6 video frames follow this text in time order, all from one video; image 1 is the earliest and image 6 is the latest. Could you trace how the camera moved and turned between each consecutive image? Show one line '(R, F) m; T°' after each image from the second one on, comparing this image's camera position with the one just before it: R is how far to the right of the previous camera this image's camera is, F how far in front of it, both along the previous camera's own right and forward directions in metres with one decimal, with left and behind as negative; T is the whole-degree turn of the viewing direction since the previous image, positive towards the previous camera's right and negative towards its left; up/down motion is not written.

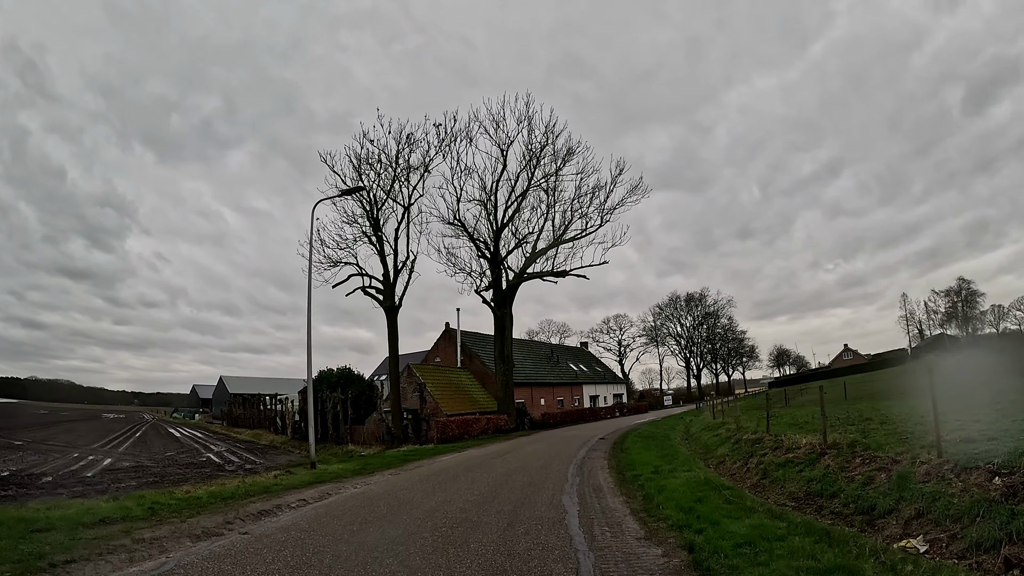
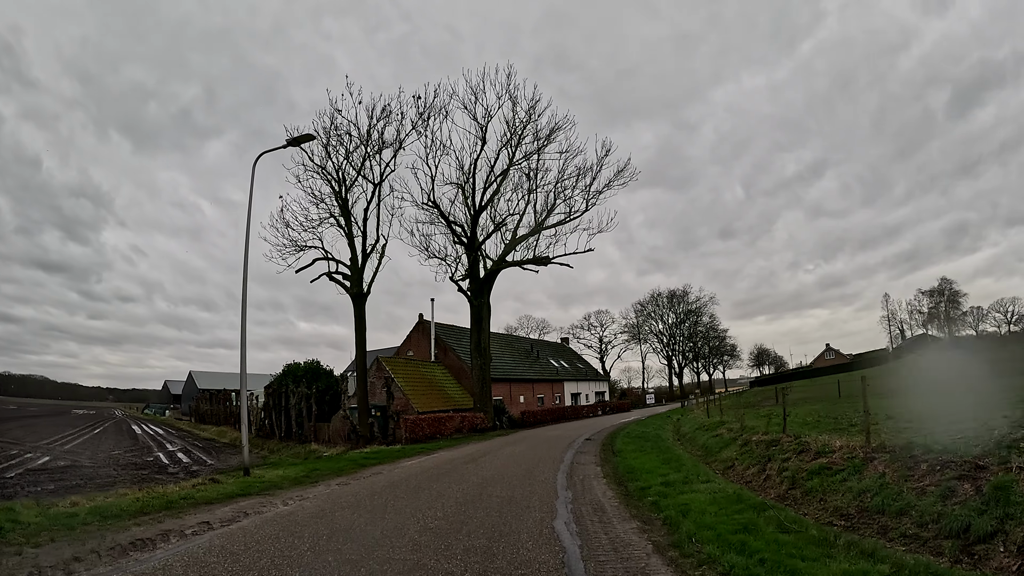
(0.0, +2.3) m; +2°
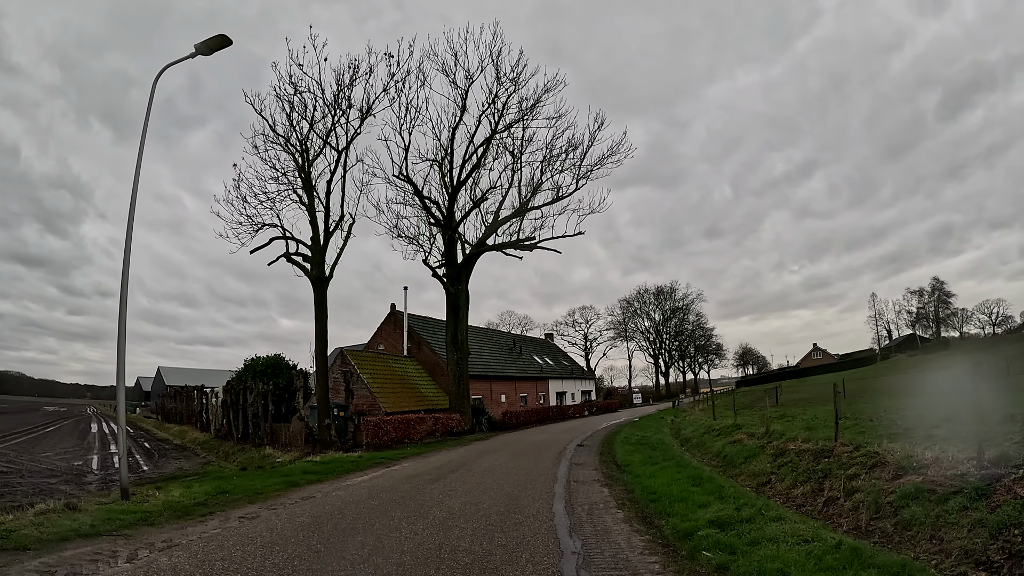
(0.0, +3.0) m; +2°
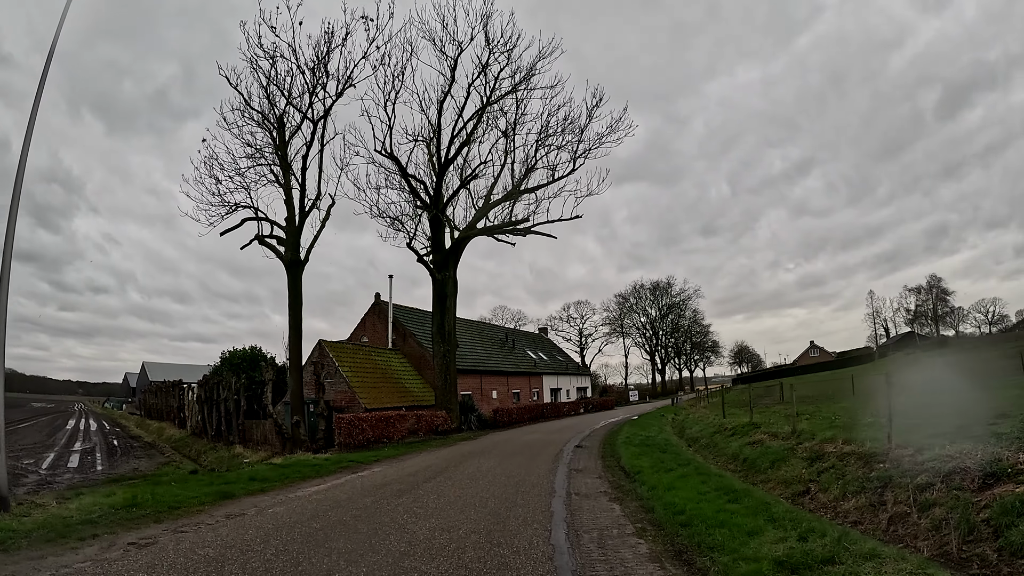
(+0.1, +1.9) m; +1°
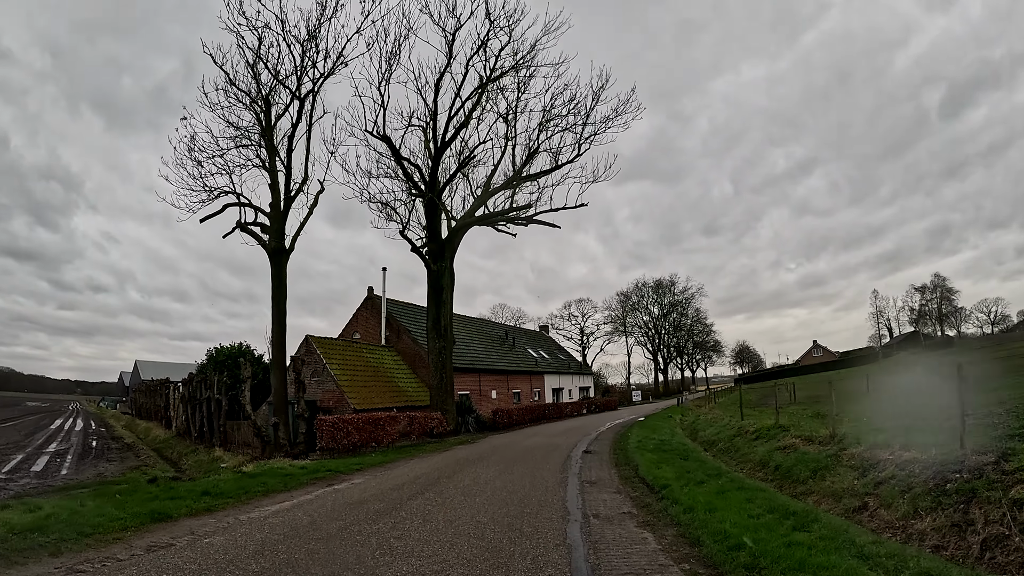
(-0.1, +1.6) m; 0°
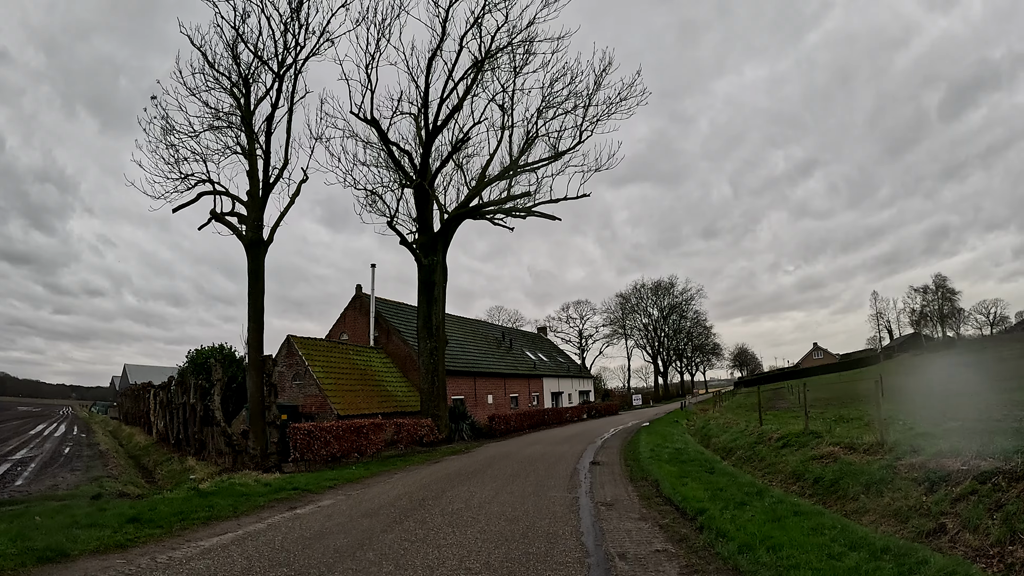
(0.0, +1.6) m; 0°
